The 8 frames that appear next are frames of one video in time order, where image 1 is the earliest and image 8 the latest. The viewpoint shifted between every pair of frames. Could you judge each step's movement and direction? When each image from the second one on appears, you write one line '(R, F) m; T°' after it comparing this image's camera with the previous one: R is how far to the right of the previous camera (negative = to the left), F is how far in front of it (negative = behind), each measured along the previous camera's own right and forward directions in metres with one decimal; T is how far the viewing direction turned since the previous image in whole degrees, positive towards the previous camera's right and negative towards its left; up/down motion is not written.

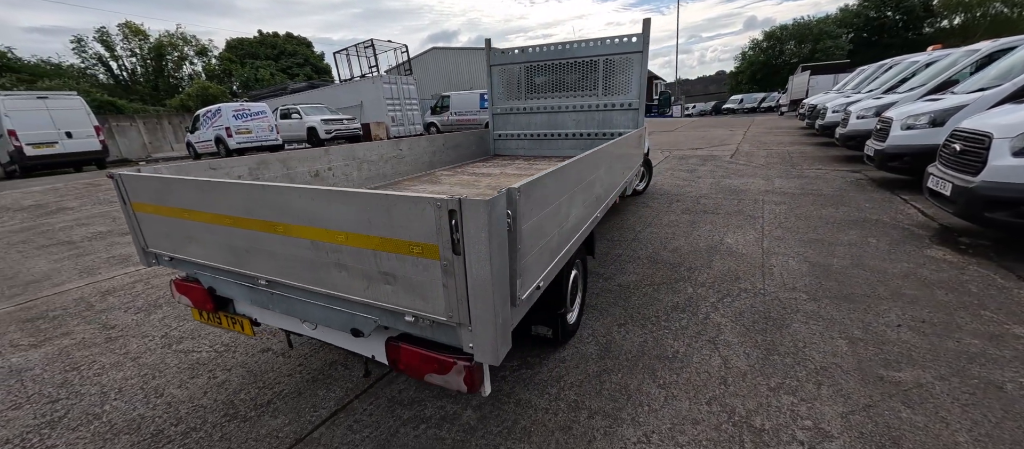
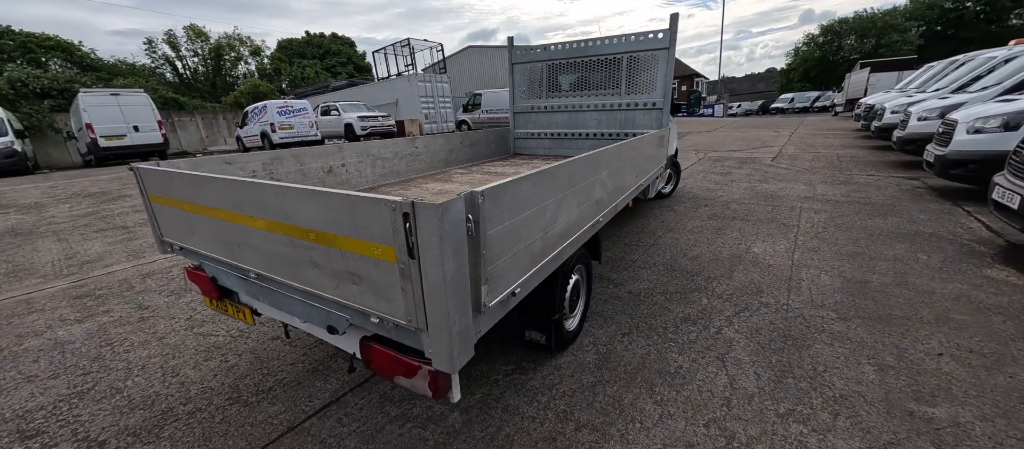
(+0.2, +0.1) m; -5°
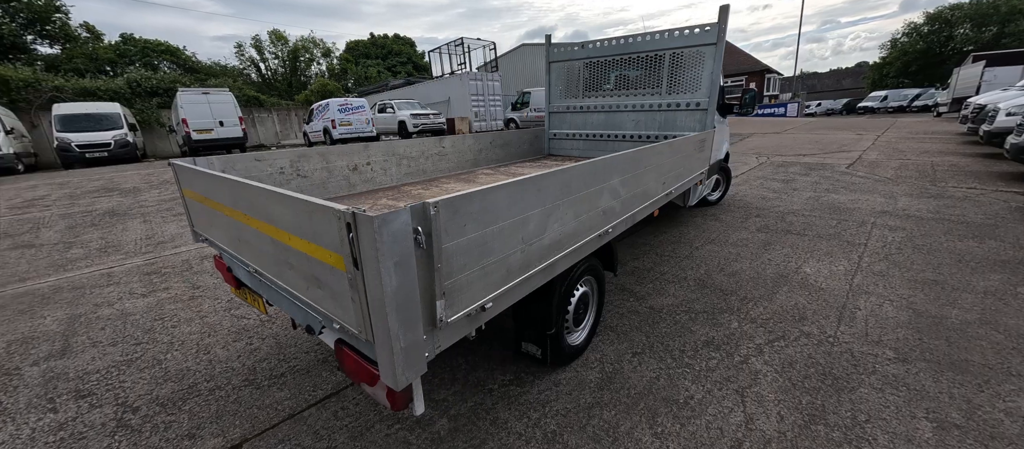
(+0.3, +0.1) m; -8°
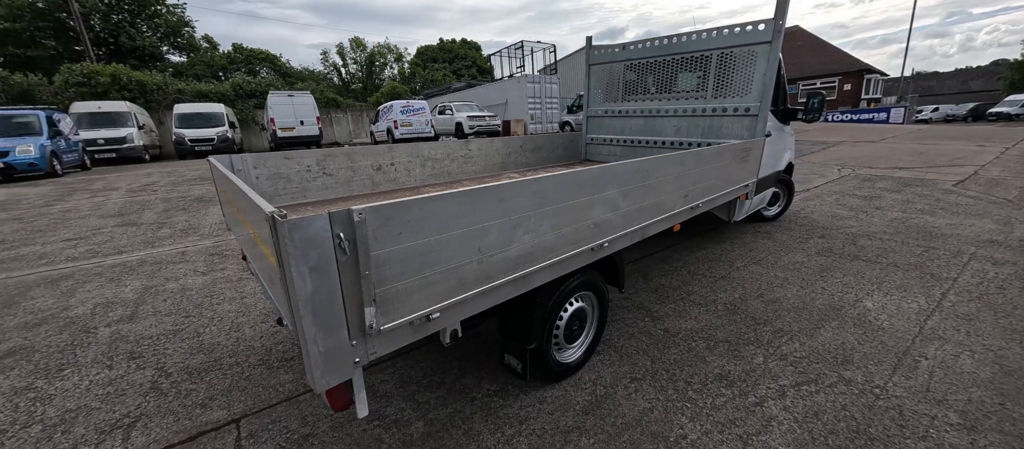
(+0.4, +0.1) m; -9°
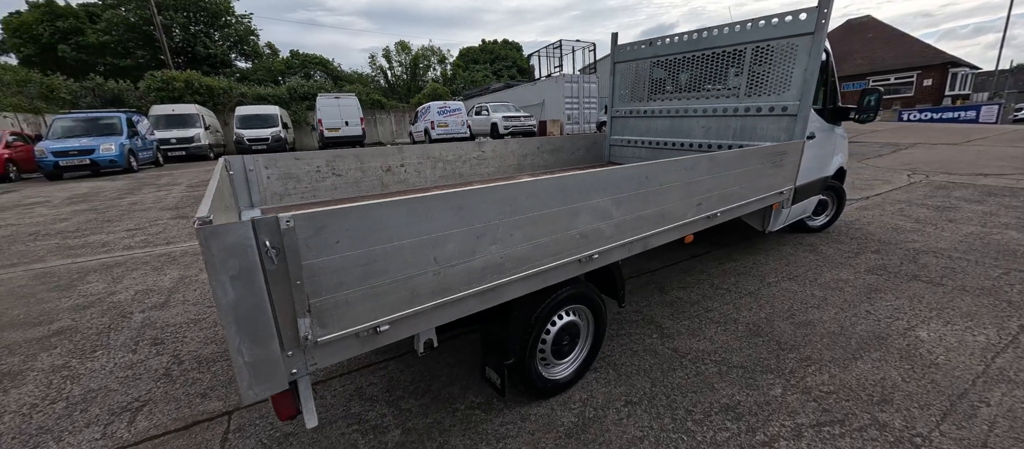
(+0.3, +0.1) m; -6°
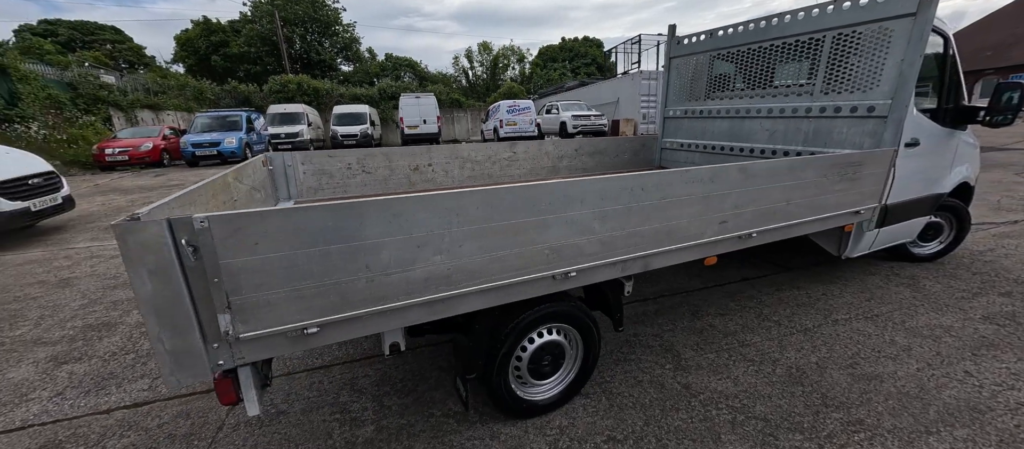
(+0.5, +0.2) m; -12°
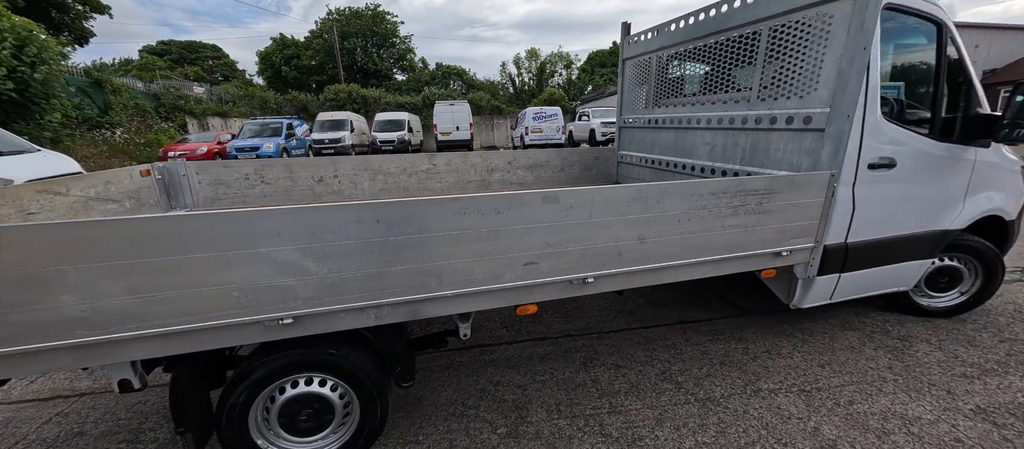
(+1.4, +0.5) m; -9°
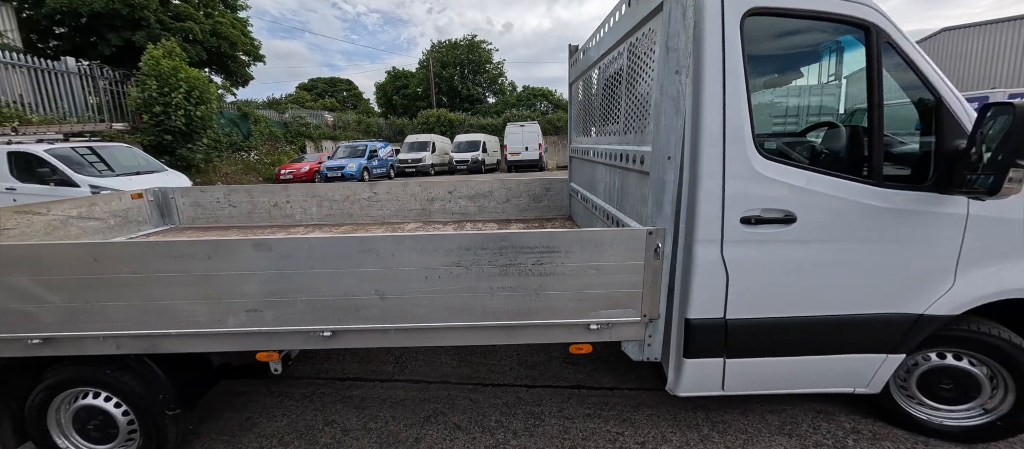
(+1.6, +0.4) m; -15°
